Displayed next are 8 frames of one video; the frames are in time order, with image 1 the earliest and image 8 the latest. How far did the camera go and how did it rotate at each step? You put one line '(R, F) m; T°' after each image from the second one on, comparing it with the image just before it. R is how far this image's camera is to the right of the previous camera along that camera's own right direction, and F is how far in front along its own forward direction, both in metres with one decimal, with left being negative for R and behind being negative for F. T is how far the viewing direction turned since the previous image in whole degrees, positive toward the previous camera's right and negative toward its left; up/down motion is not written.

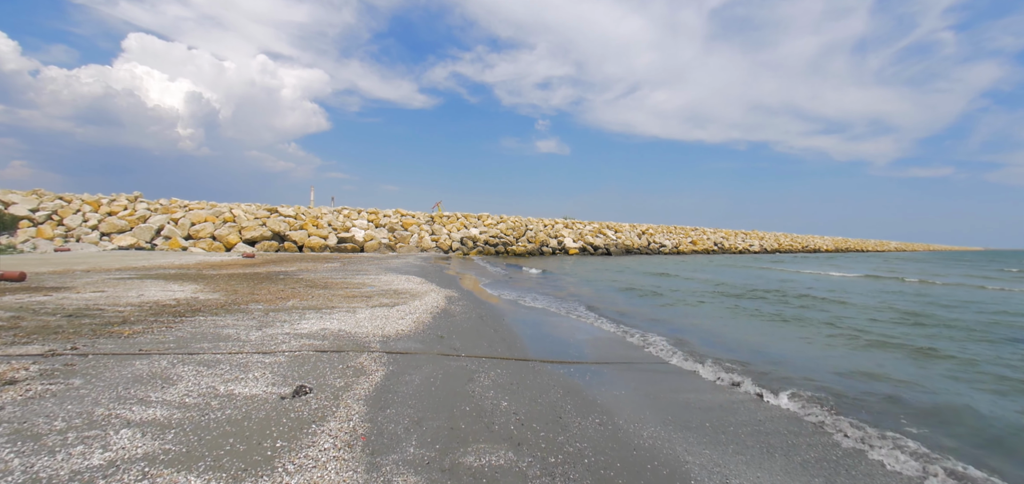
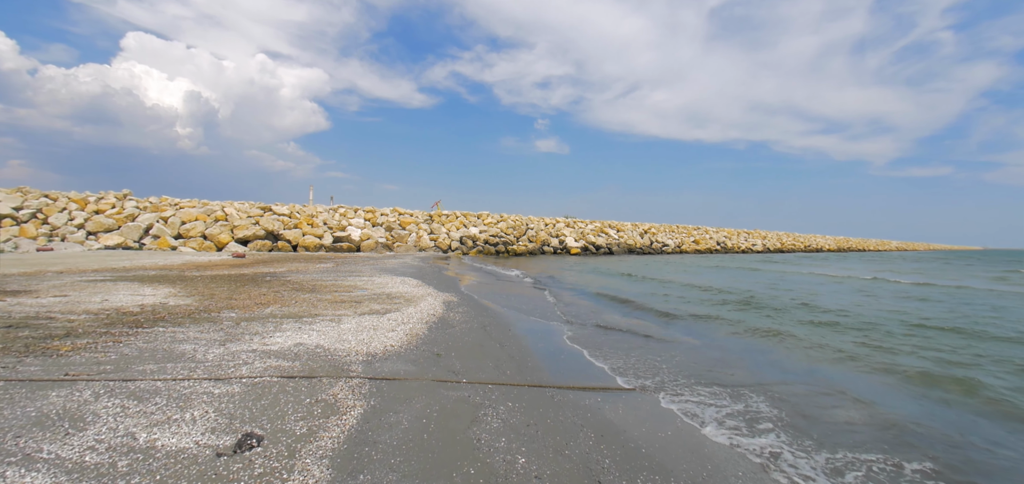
(-0.1, +0.9) m; 0°
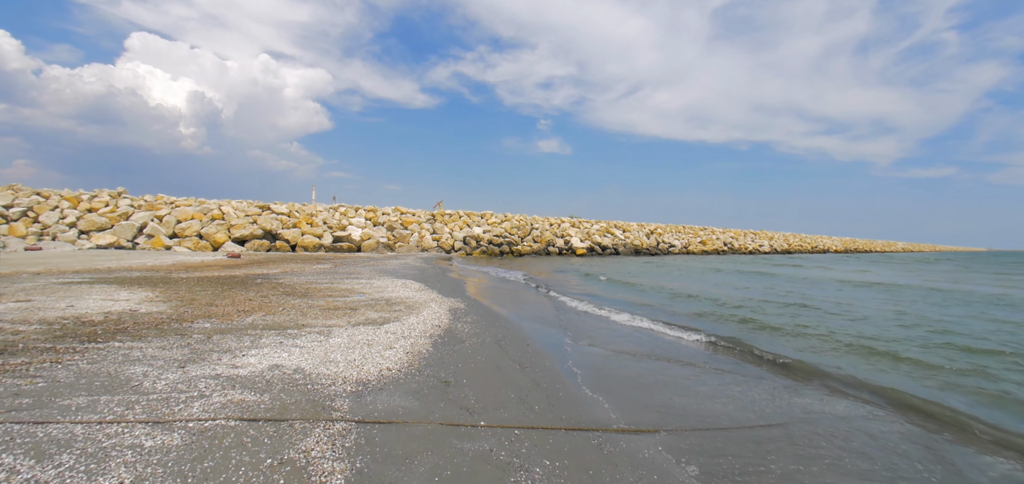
(-0.2, +0.9) m; 0°
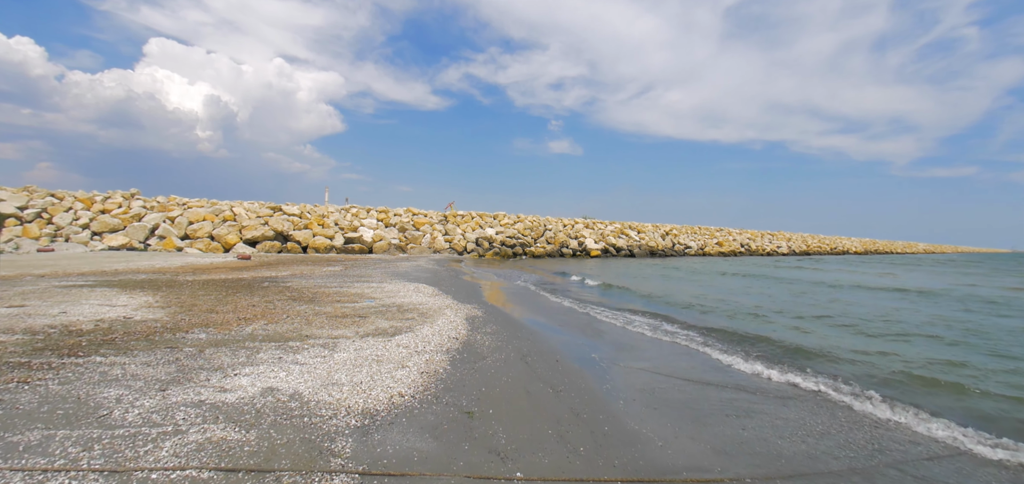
(-0.2, +0.6) m; -1°
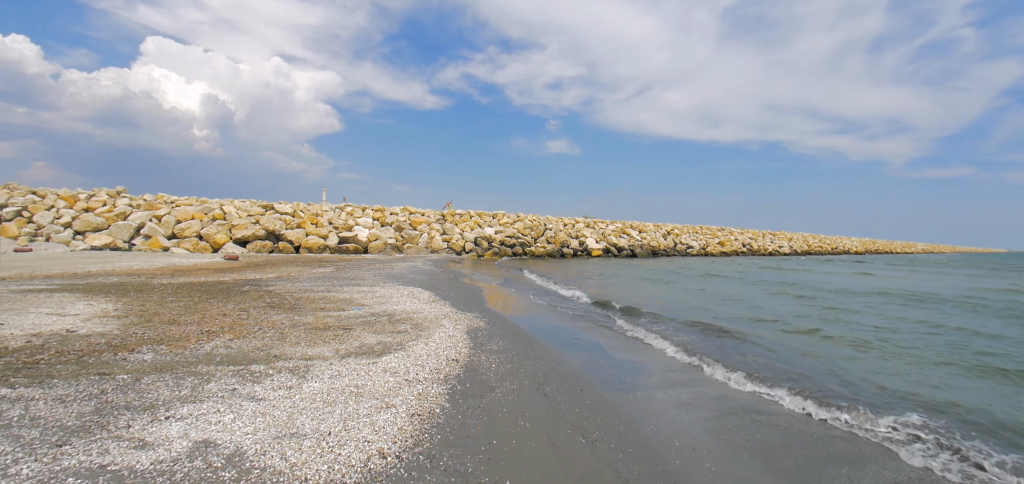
(-0.1, +0.9) m; 0°
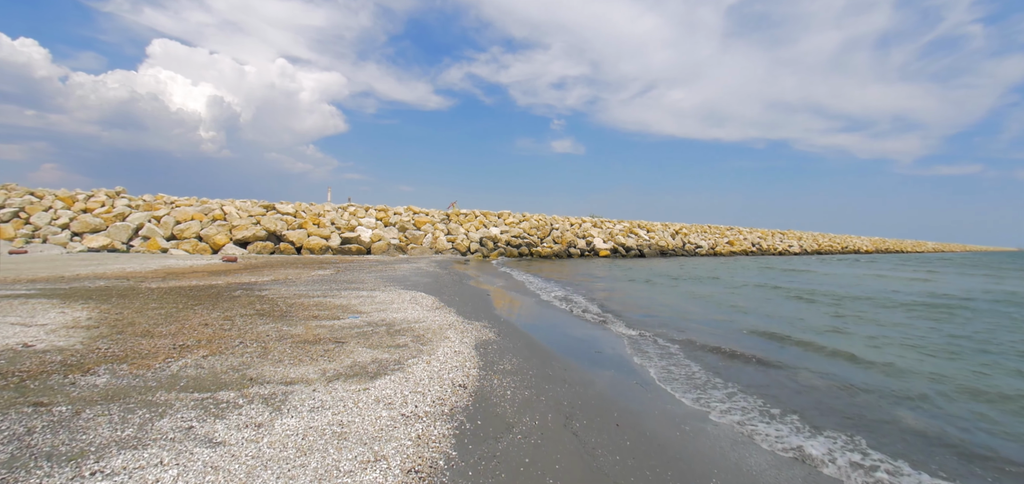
(-0.1, +0.7) m; -1°
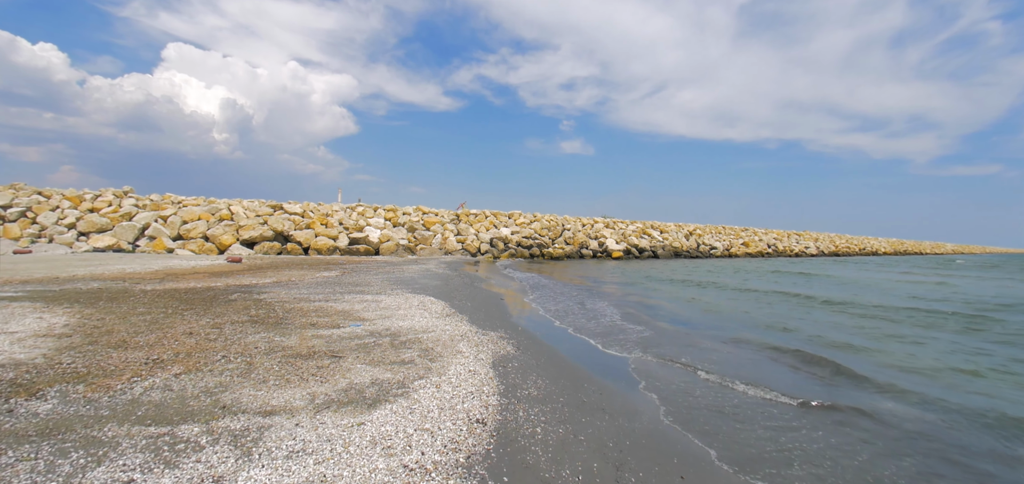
(-0.1, +0.7) m; -1°
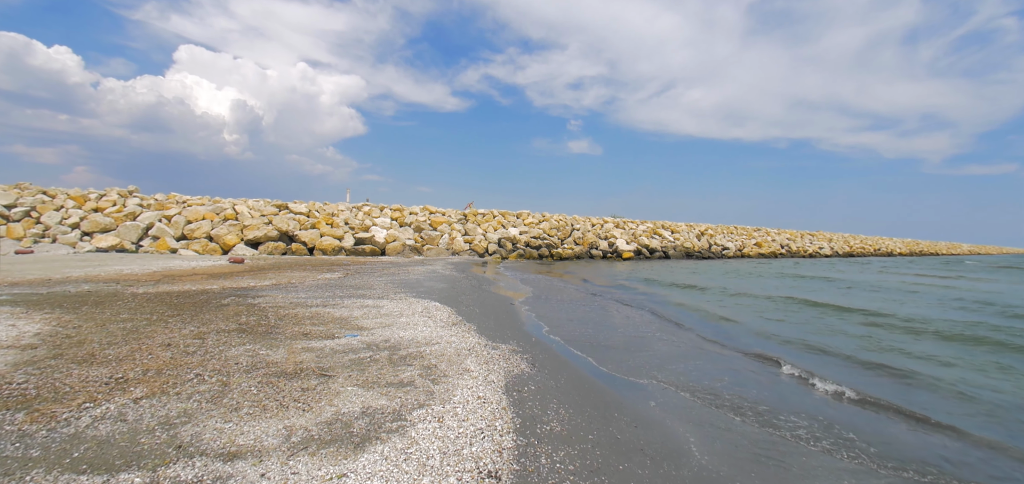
(-0.1, +0.6) m; -1°
